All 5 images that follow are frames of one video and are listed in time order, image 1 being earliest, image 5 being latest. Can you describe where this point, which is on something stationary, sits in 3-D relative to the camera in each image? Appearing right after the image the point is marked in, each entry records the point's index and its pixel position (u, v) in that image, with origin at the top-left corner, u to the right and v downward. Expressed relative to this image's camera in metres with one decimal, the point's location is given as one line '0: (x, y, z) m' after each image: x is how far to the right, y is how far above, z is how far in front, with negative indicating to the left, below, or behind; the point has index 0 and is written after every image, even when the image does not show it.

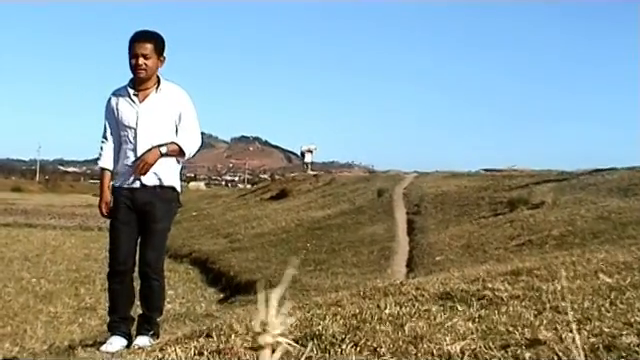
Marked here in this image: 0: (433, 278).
0: (+0.8, -0.7, +11.3) m
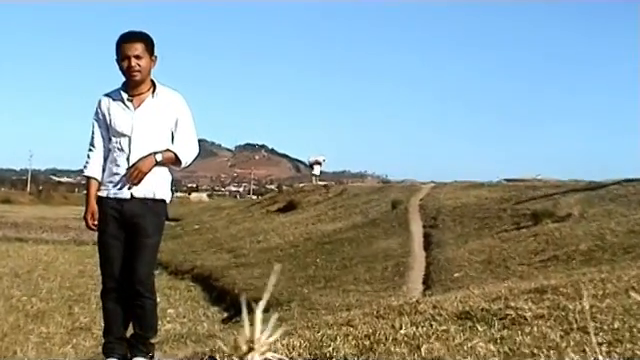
0: (+0.9, -0.7, +10.6) m
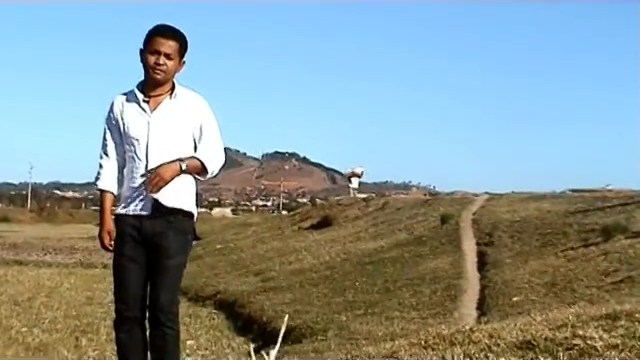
0: (+1.1, -0.8, +9.4) m
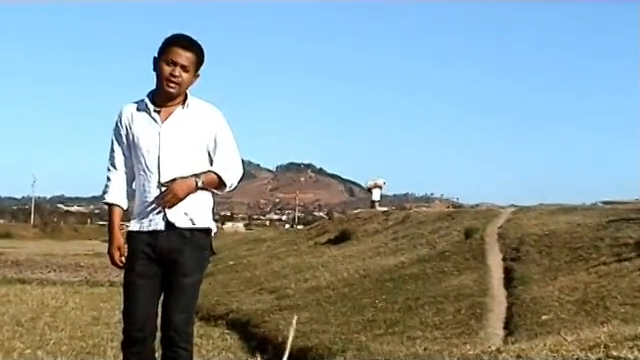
0: (+1.2, -0.9, +8.9) m
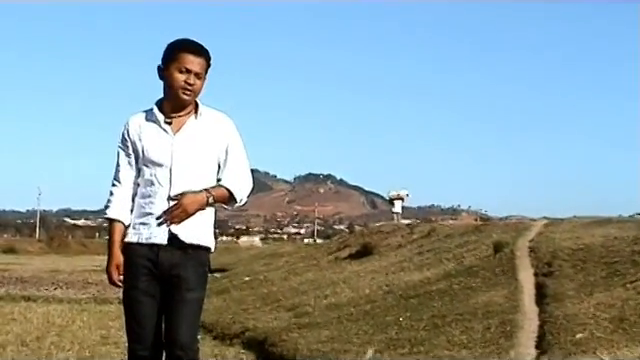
0: (+1.3, -0.9, +8.4) m
